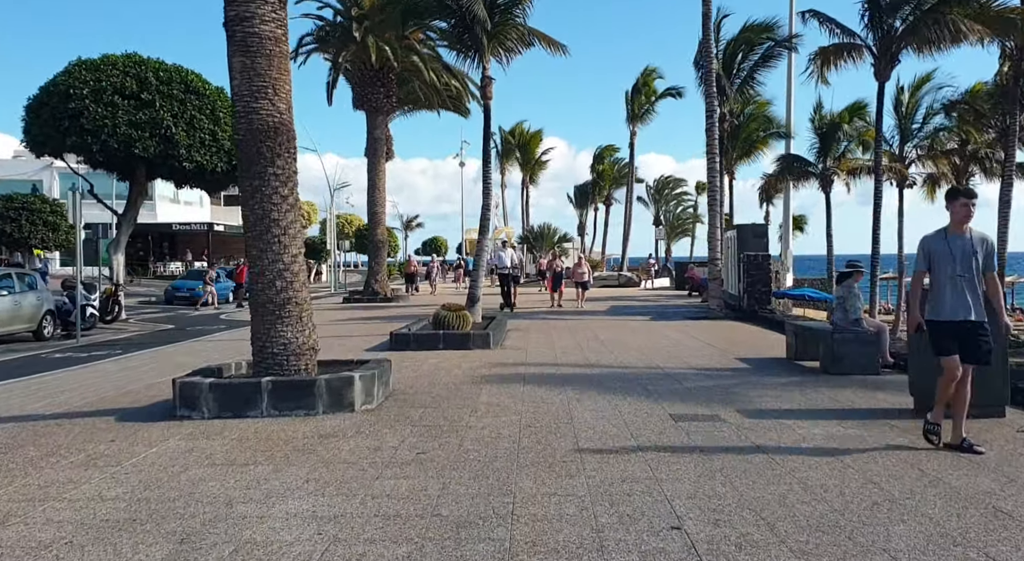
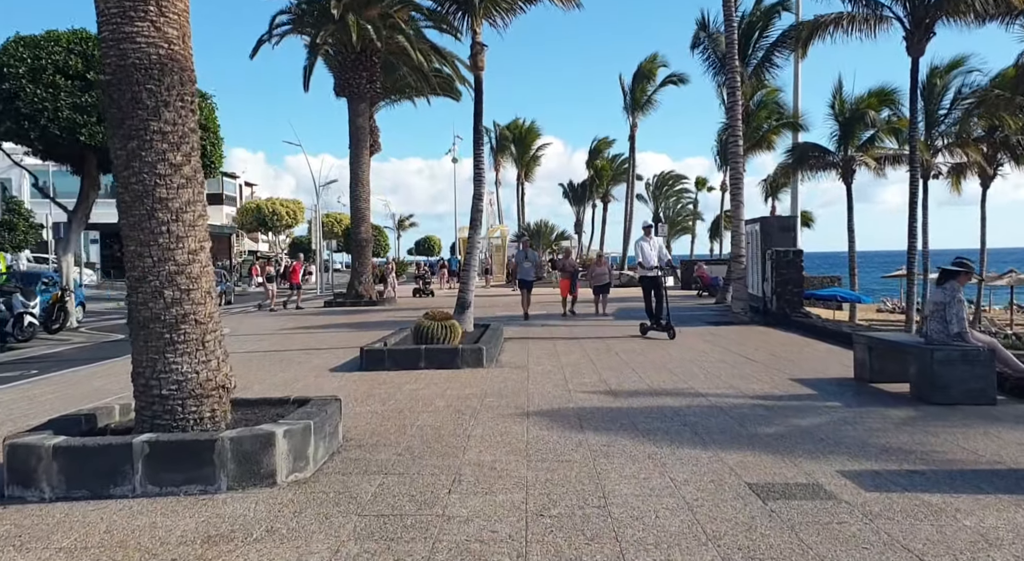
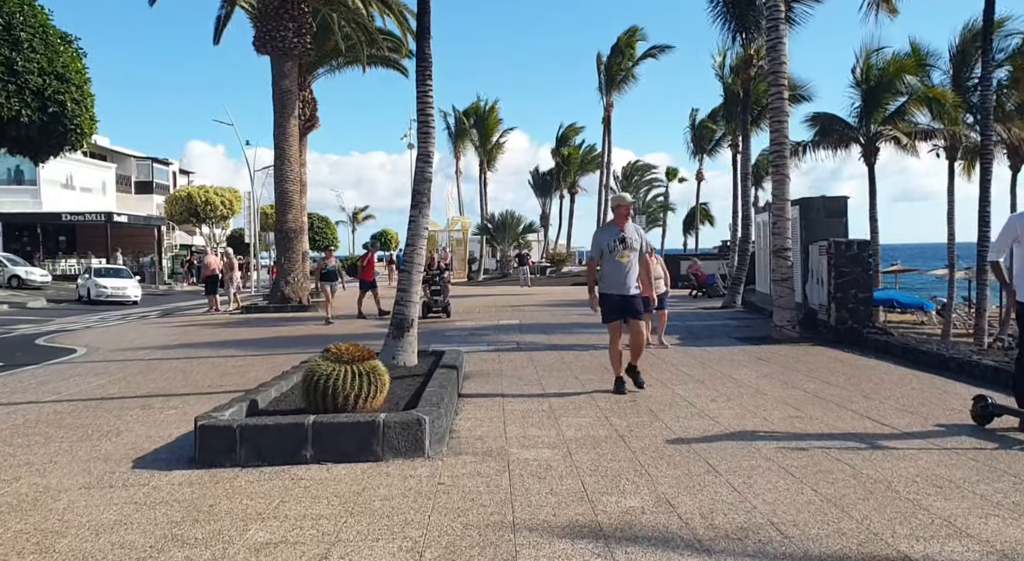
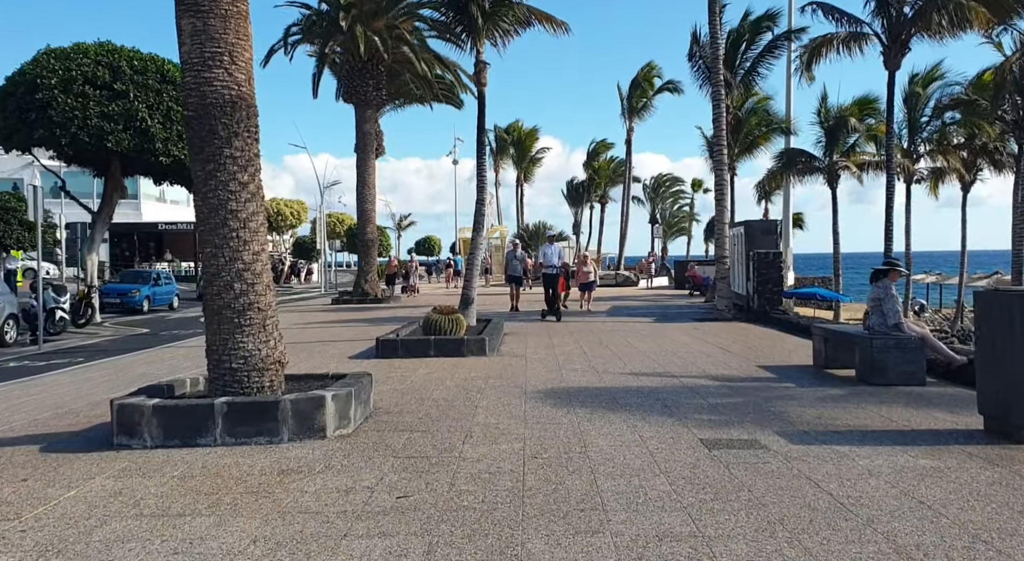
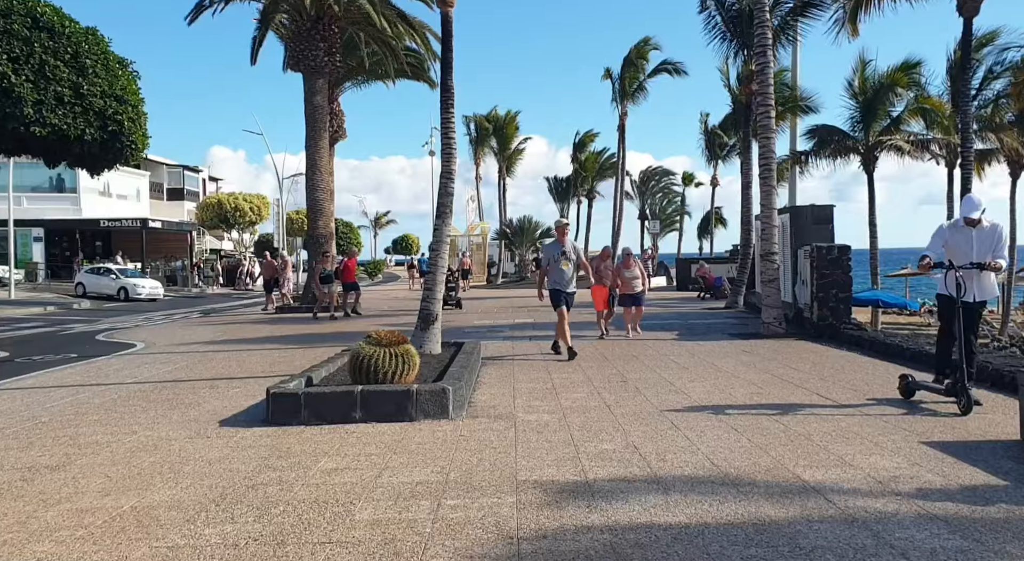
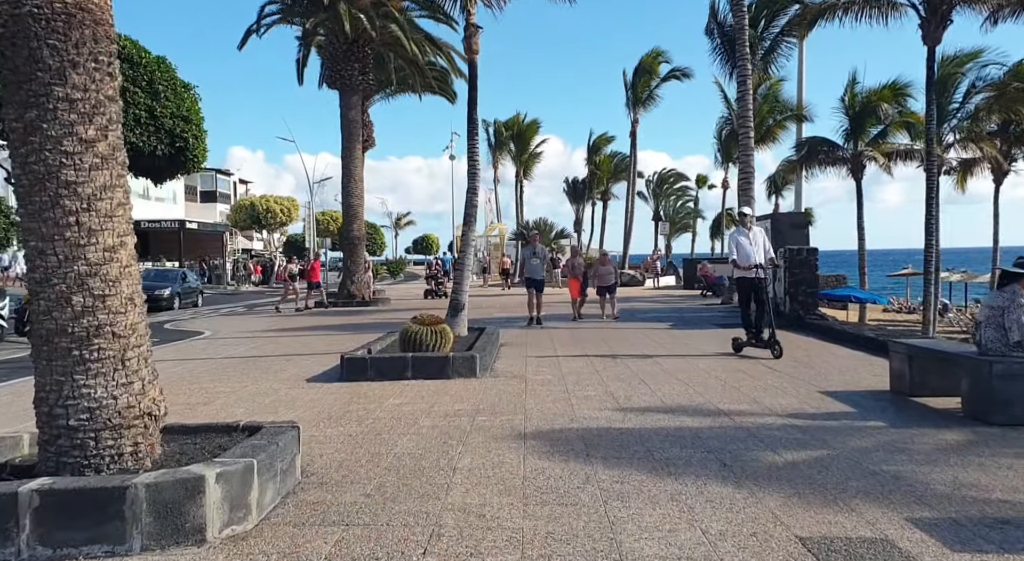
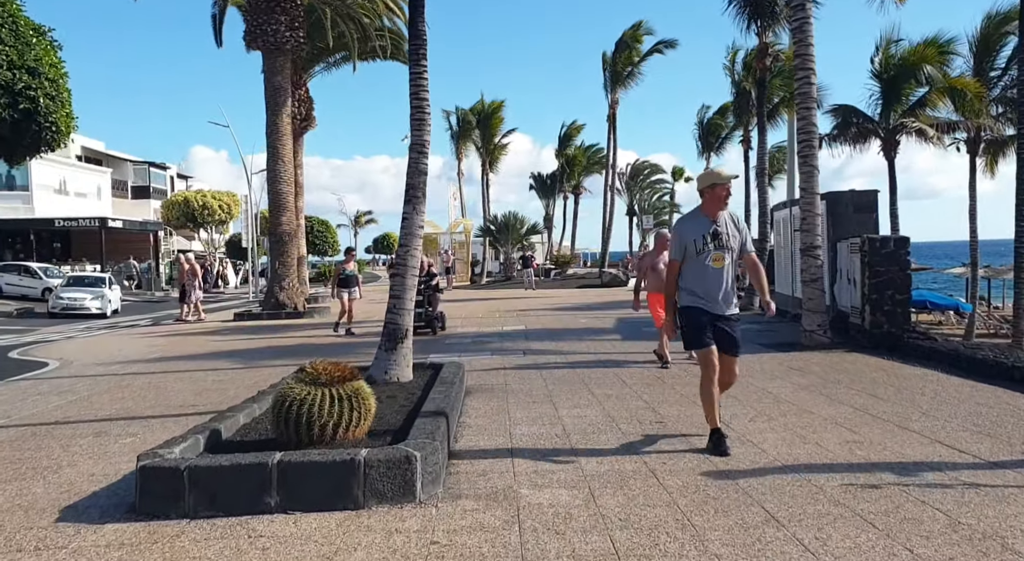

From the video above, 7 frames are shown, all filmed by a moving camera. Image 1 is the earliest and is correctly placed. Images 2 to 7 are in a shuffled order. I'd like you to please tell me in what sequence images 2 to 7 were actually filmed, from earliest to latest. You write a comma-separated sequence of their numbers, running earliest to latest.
4, 2, 6, 5, 3, 7
